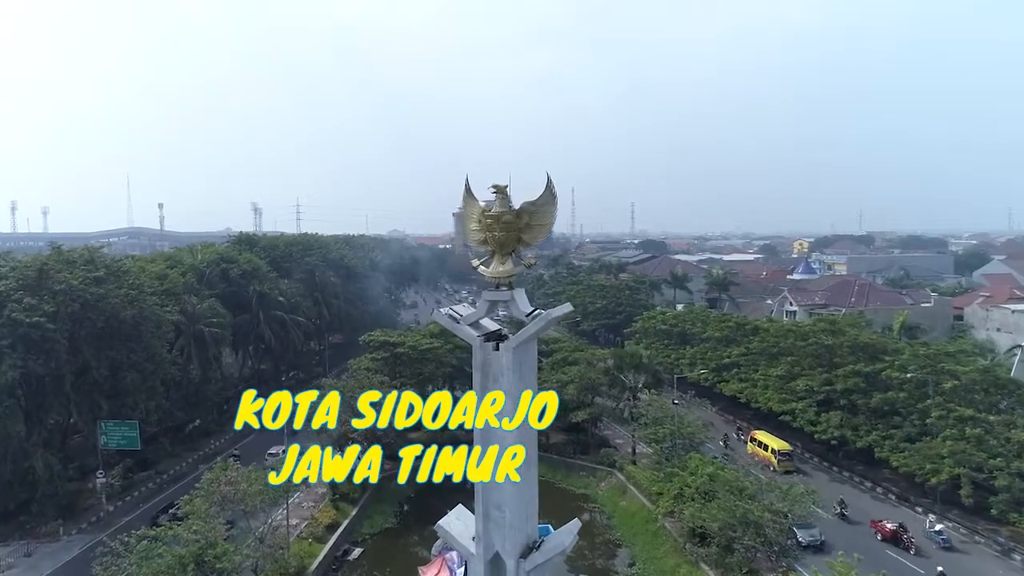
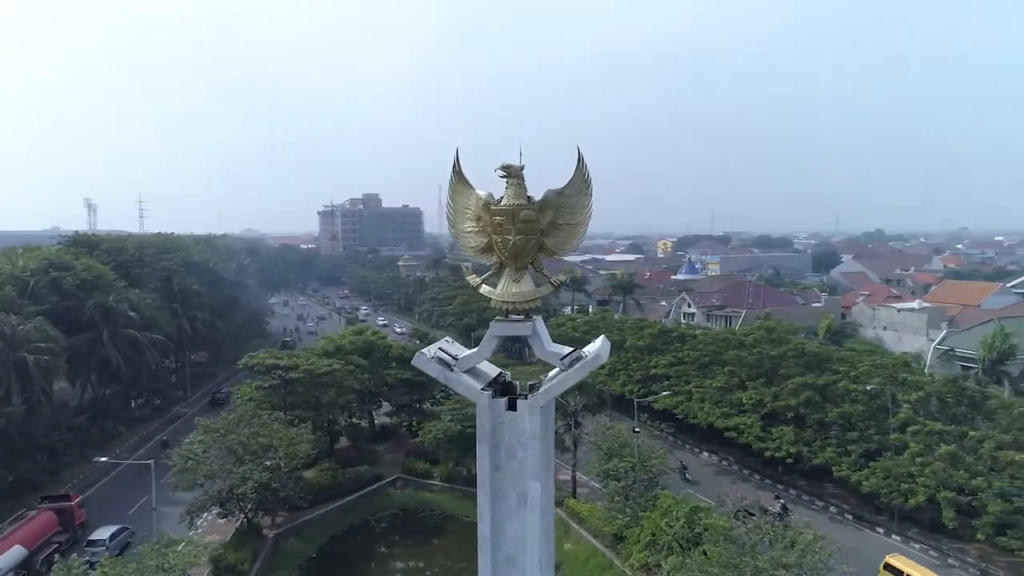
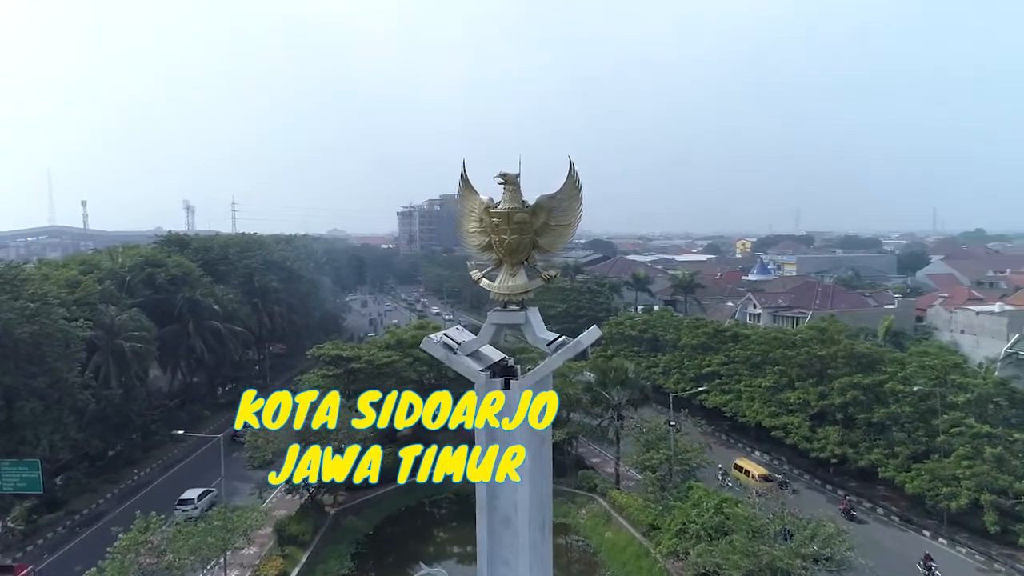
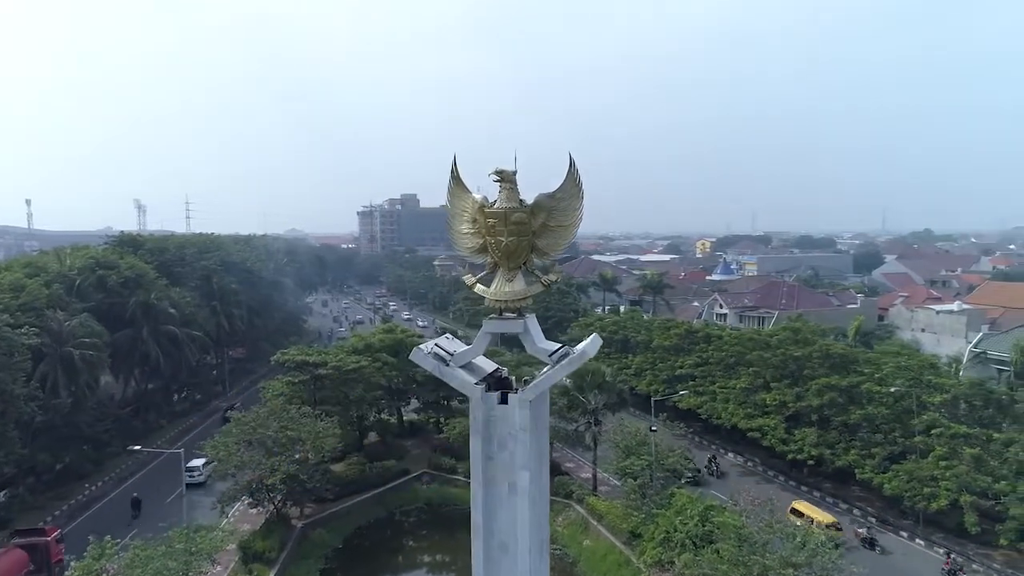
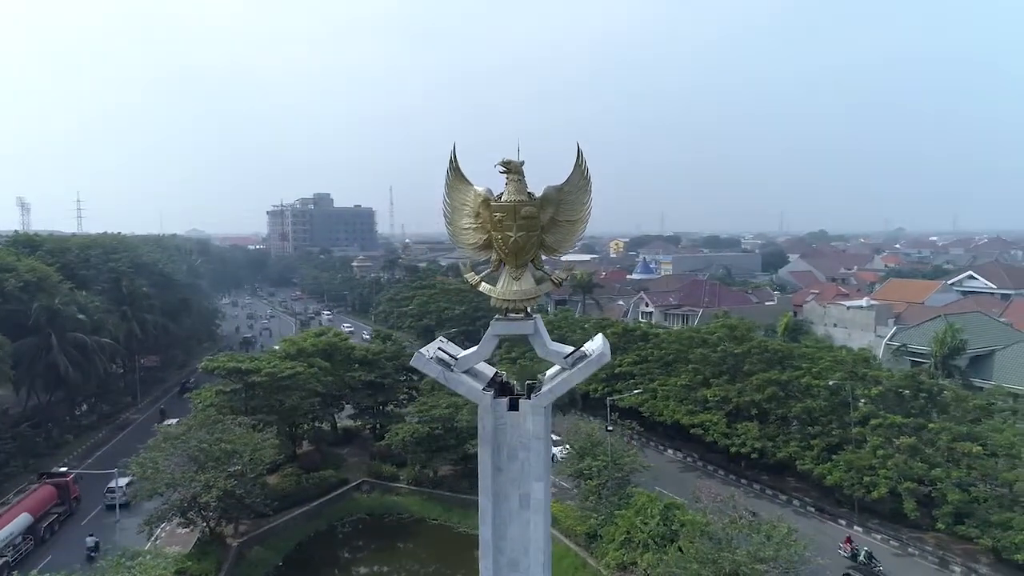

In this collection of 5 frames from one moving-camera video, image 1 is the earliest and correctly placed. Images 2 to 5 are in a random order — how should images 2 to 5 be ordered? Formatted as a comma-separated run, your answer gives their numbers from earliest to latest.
3, 4, 2, 5
